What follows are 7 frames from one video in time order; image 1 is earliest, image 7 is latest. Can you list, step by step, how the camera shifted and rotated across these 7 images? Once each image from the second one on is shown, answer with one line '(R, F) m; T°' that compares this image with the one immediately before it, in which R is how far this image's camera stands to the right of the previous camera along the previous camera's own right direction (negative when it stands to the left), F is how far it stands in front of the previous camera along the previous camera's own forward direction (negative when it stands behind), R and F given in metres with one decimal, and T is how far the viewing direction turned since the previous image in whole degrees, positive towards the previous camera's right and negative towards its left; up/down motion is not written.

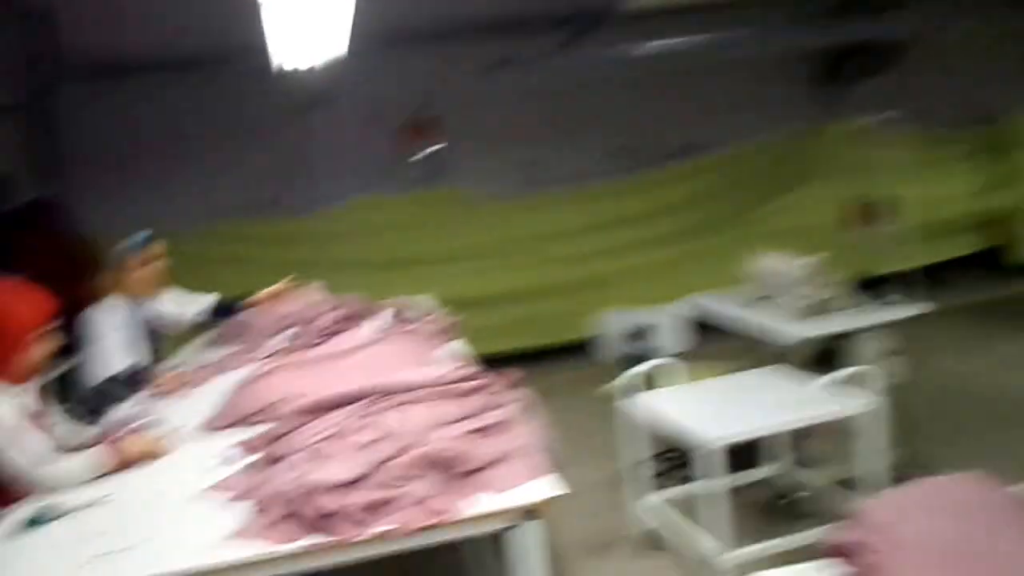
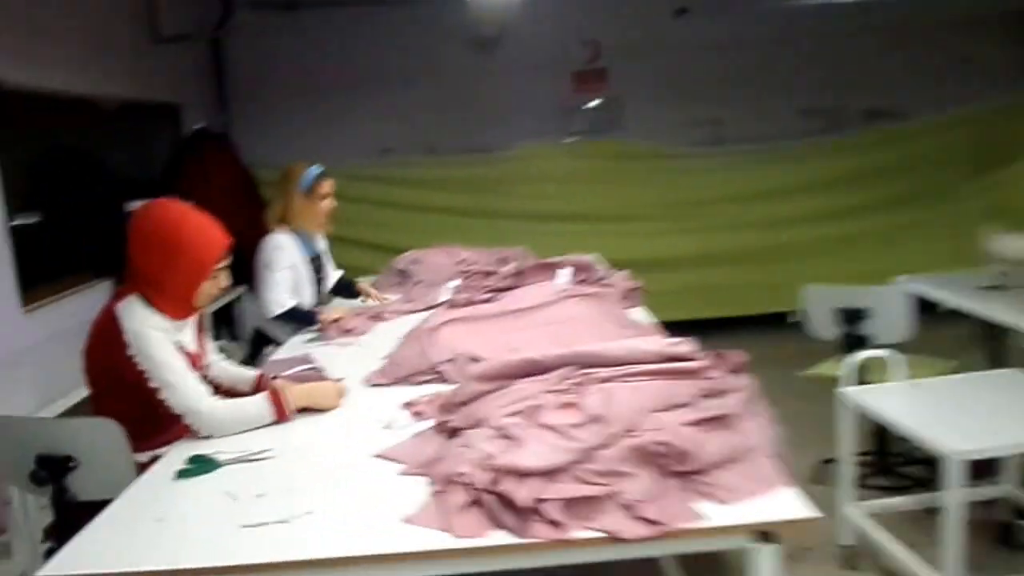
(-0.2, +0.3) m; -8°
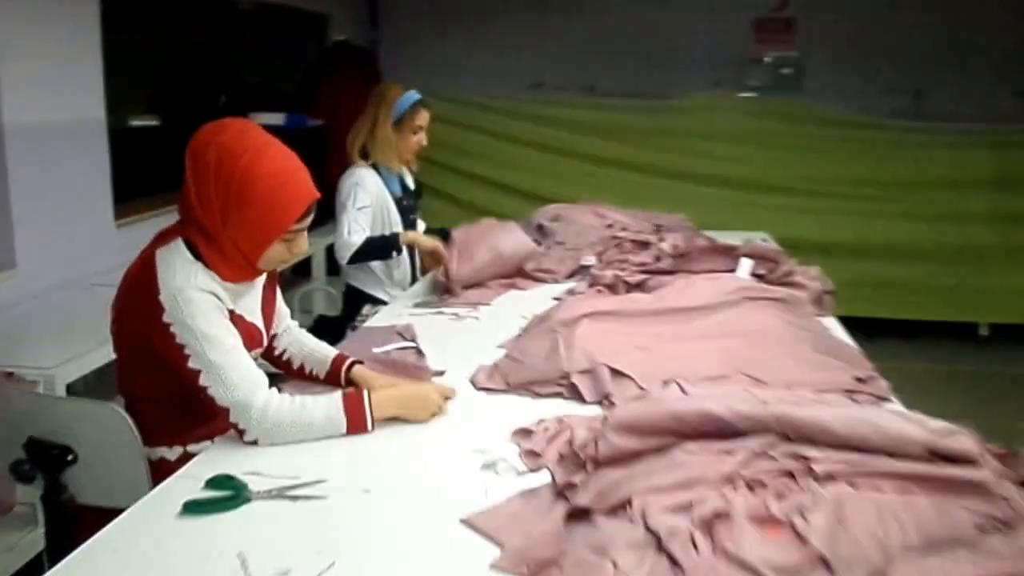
(-0.1, +0.5) m; -8°
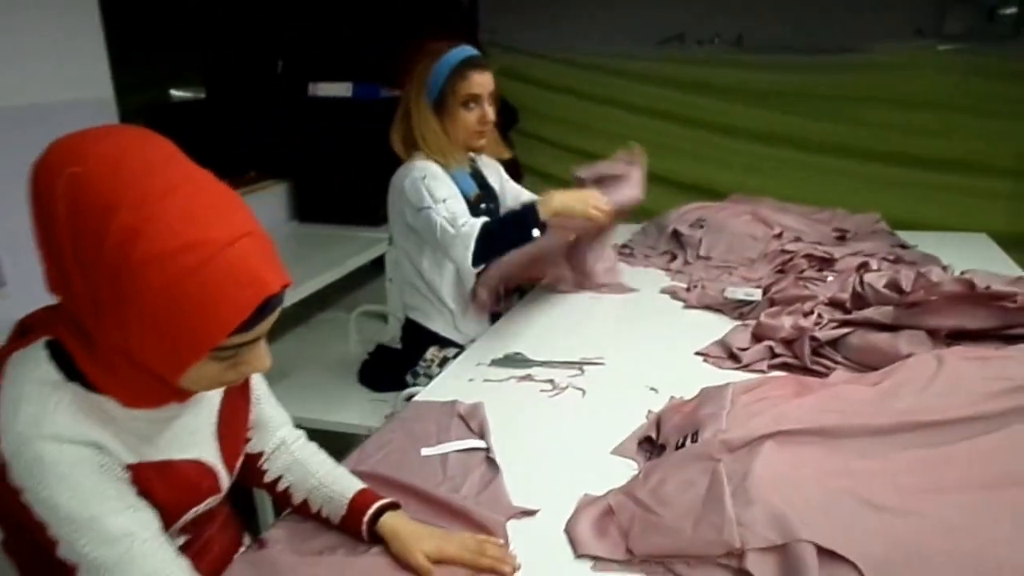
(0.0, +0.7) m; -7°
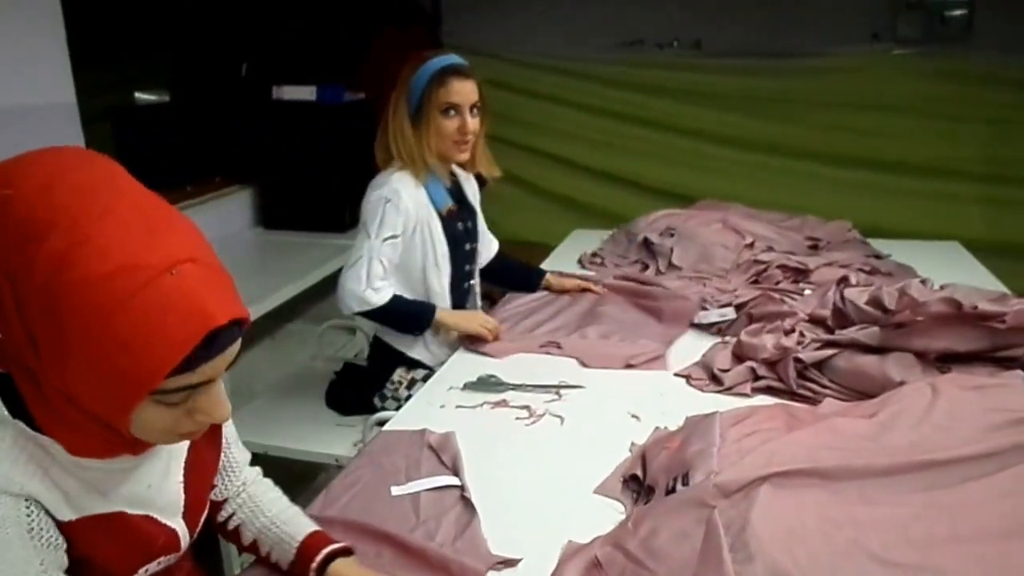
(0.0, +0.1) m; +3°
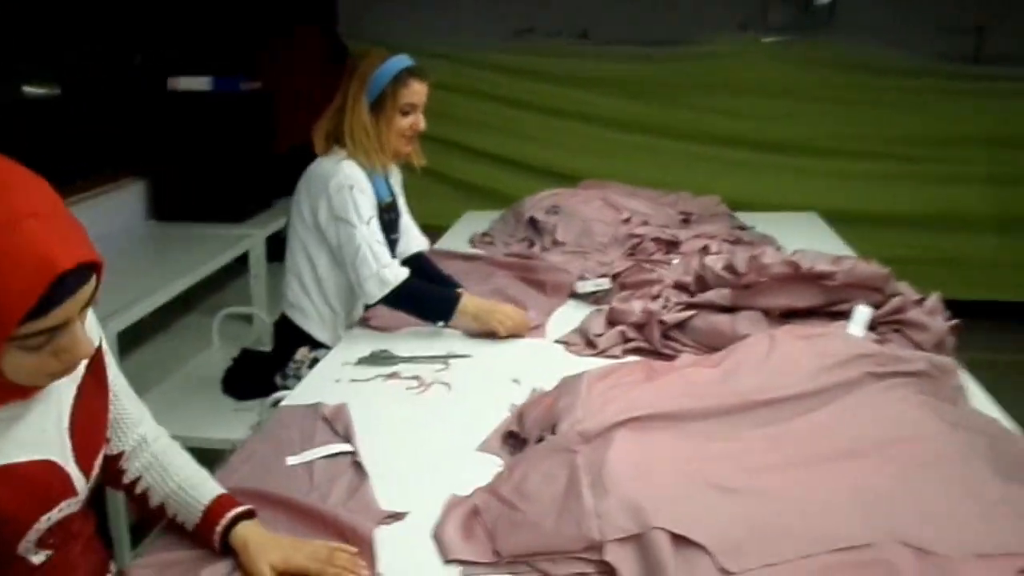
(0.0, -0.1) m; +6°
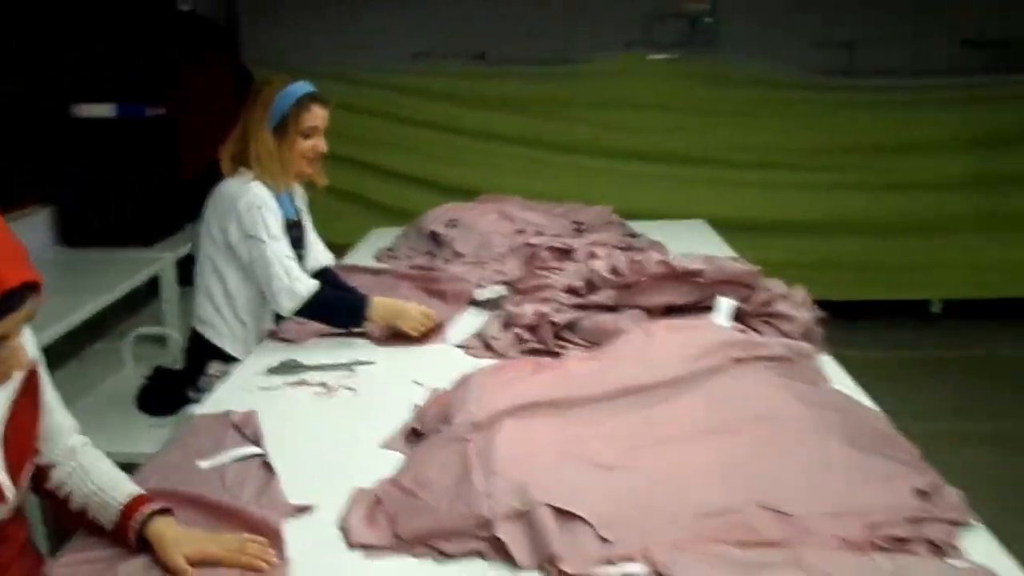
(0.0, -0.1) m; +5°
